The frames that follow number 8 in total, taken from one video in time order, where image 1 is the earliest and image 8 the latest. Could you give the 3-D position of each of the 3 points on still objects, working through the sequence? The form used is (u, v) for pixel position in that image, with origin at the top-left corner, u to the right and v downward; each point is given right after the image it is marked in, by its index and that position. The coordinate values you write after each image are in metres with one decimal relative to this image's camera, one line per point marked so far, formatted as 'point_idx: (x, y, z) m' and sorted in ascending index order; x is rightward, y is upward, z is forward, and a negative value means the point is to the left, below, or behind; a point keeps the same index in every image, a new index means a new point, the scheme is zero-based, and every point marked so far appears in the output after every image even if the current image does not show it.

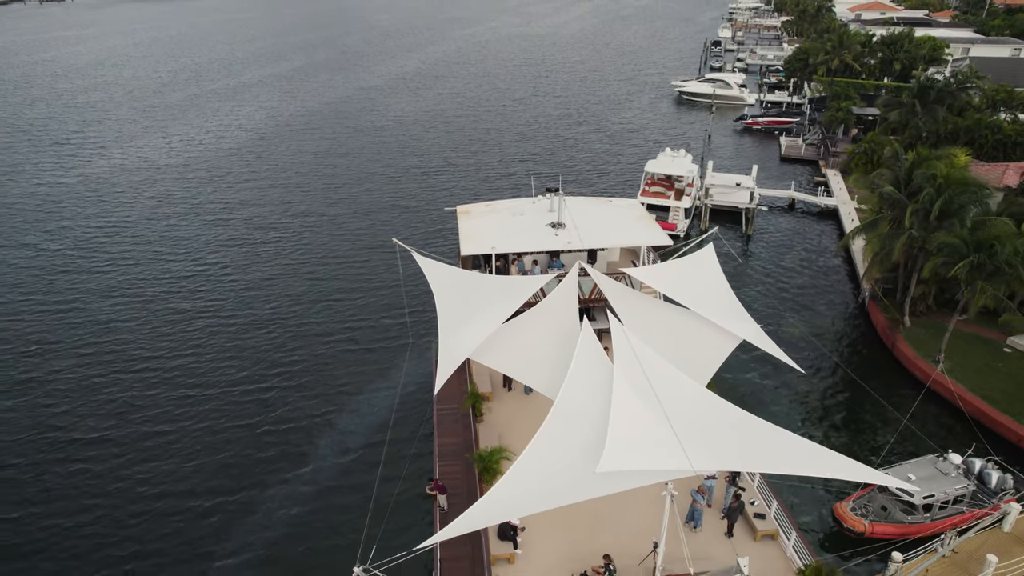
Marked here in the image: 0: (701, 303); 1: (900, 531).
0: (+5.7, -0.4, +20.0) m
1: (+11.2, -6.9, +18.9) m
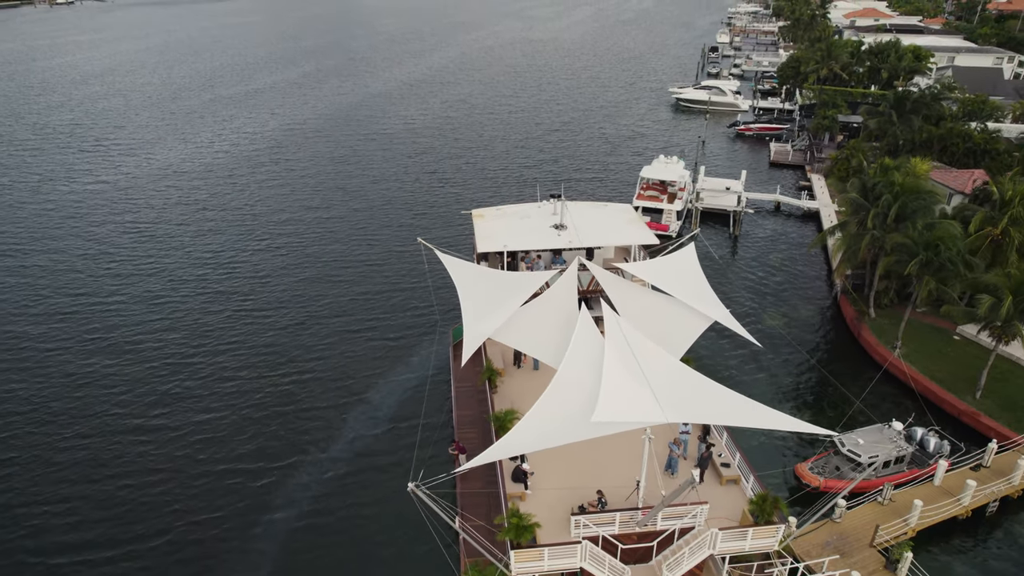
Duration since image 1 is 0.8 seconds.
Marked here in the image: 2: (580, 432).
0: (+6.1, -0.1, +23.6) m
1: (+11.5, -6.7, +22.4) m
2: (+1.7, -3.3, +17.1) m
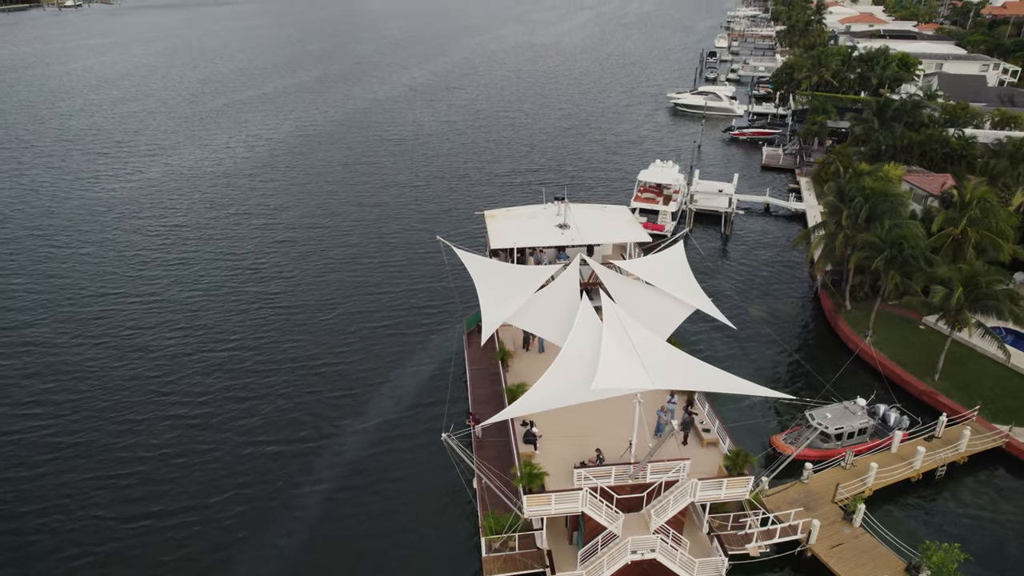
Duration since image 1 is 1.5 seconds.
0: (+6.5, +0.2, +26.8) m
1: (+11.9, -6.4, +25.6) m
2: (+2.1, -2.9, +20.3) m
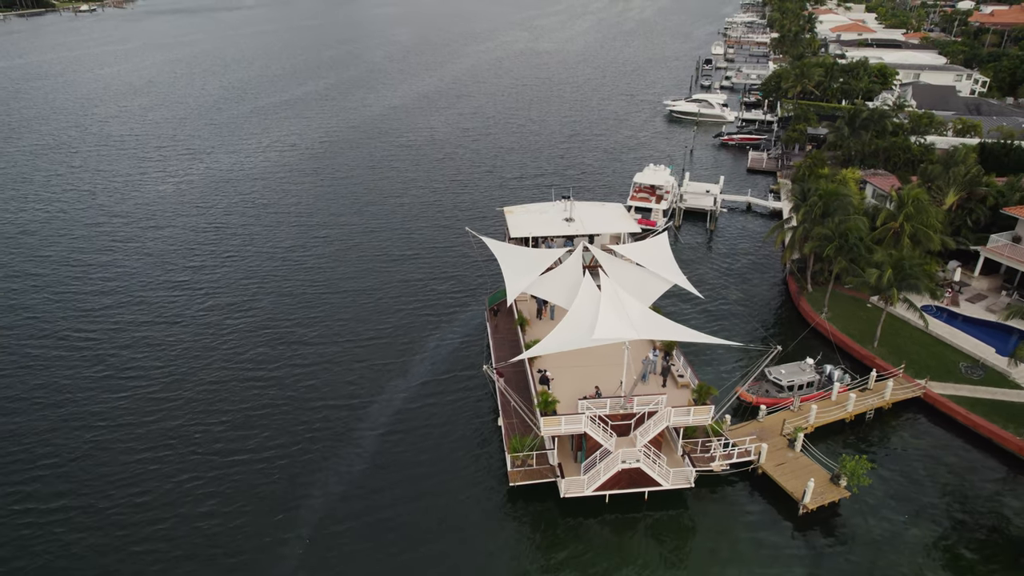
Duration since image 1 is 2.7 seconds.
0: (+7.3, +1.2, +33.3) m
1: (+12.7, -5.4, +32.1) m
2: (+2.9, -2.0, +26.8) m
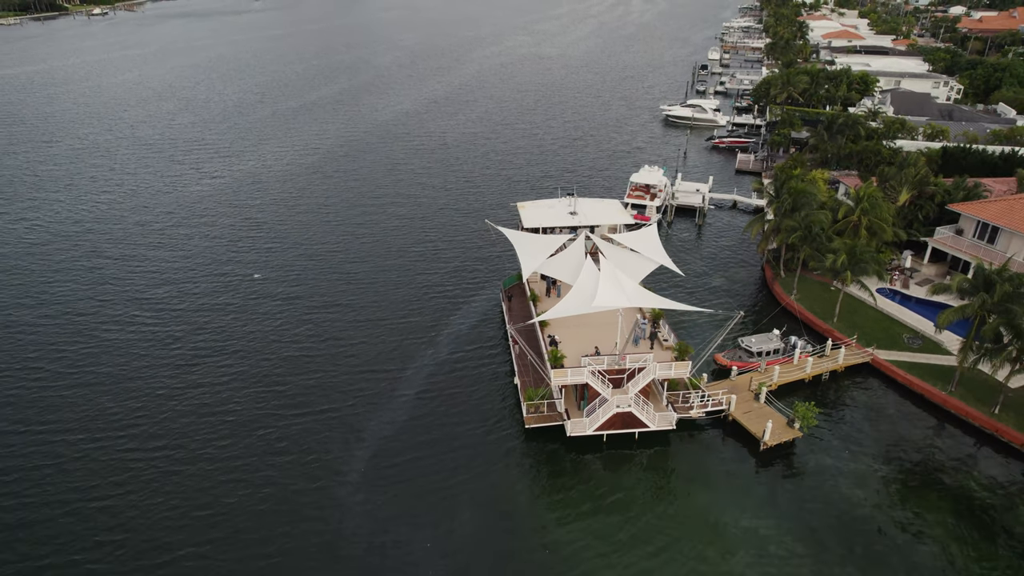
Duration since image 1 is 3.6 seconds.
0: (+8.0, +2.2, +39.5) m
1: (+13.5, -4.4, +38.3) m
2: (+3.7, -0.9, +33.0) m
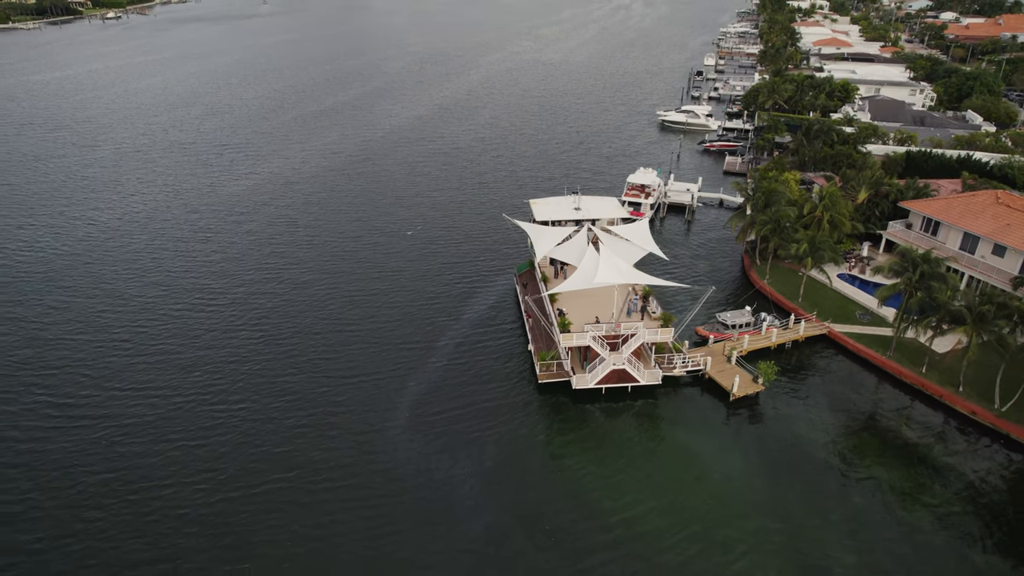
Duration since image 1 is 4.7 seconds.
0: (+9.0, +3.4, +47.0) m
1: (+14.5, -3.2, +45.8) m
2: (+4.6, +0.3, +40.5) m
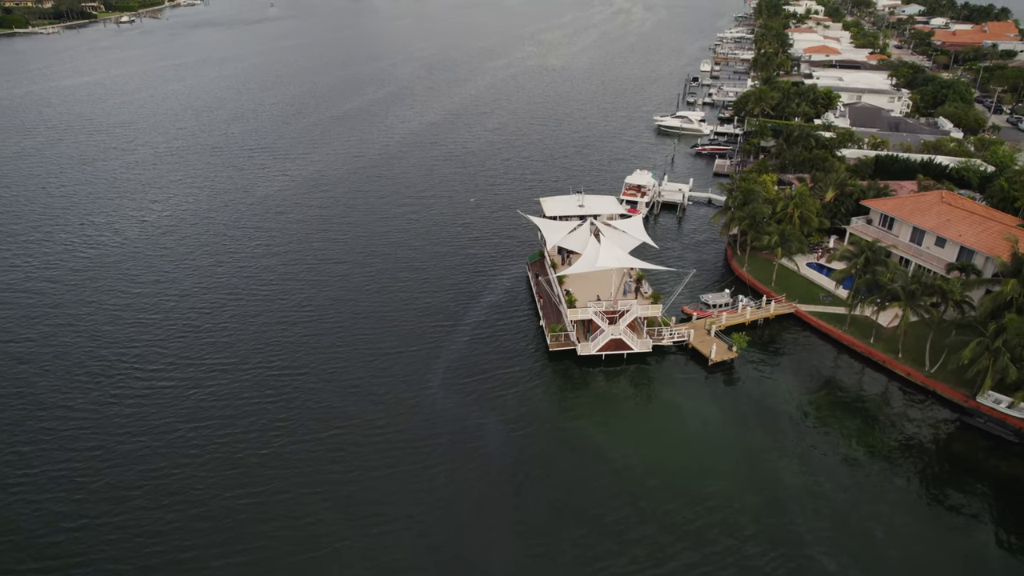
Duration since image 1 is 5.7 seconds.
0: (+10.2, +4.6, +55.1) m
1: (+15.6, -2.0, +53.9) m
2: (+5.8, +1.5, +48.6) m
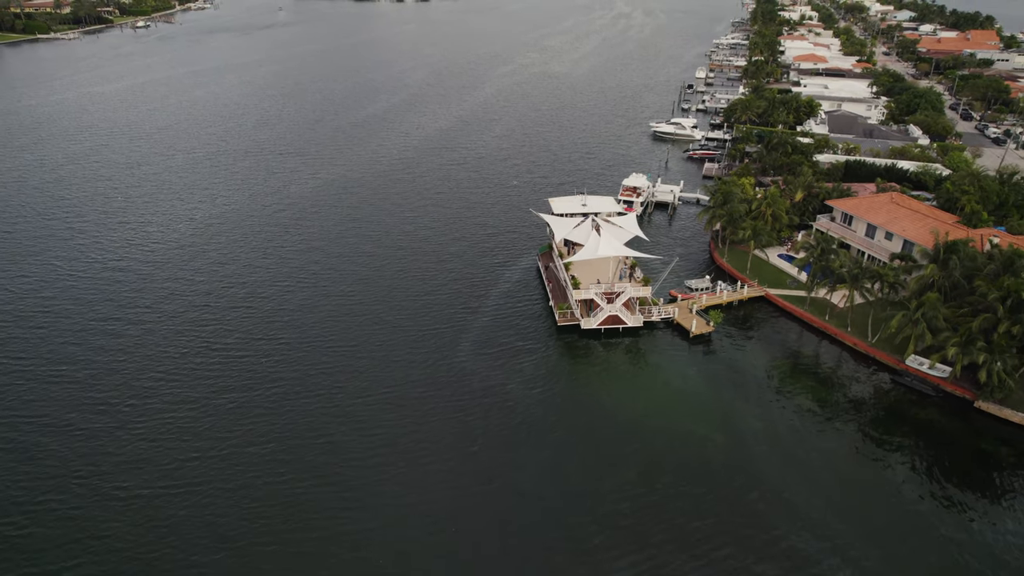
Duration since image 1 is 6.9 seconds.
0: (+11.5, +5.9, +64.9) m
1: (+16.9, -0.7, +63.7) m
2: (+7.1, +2.8, +58.4) m
